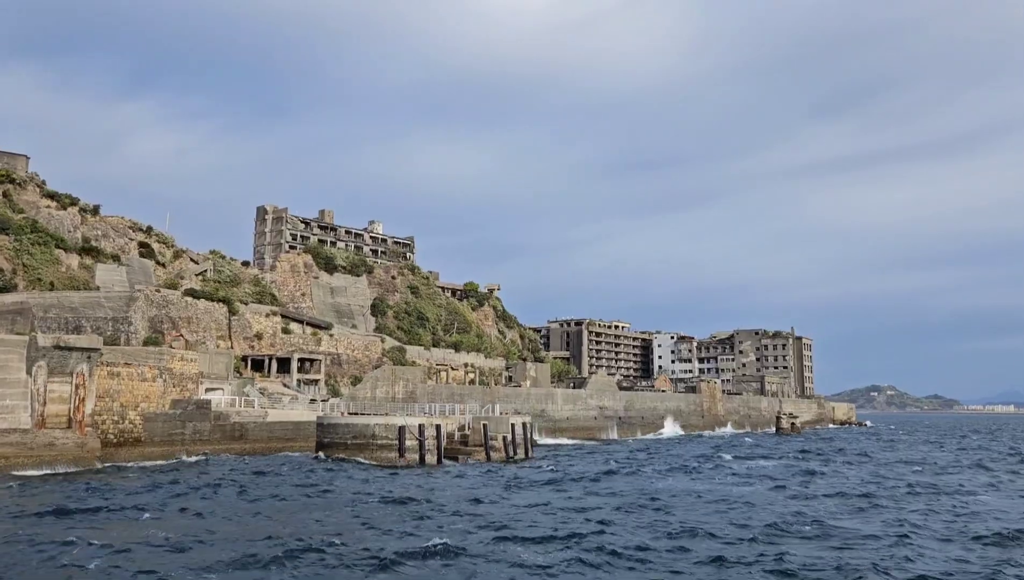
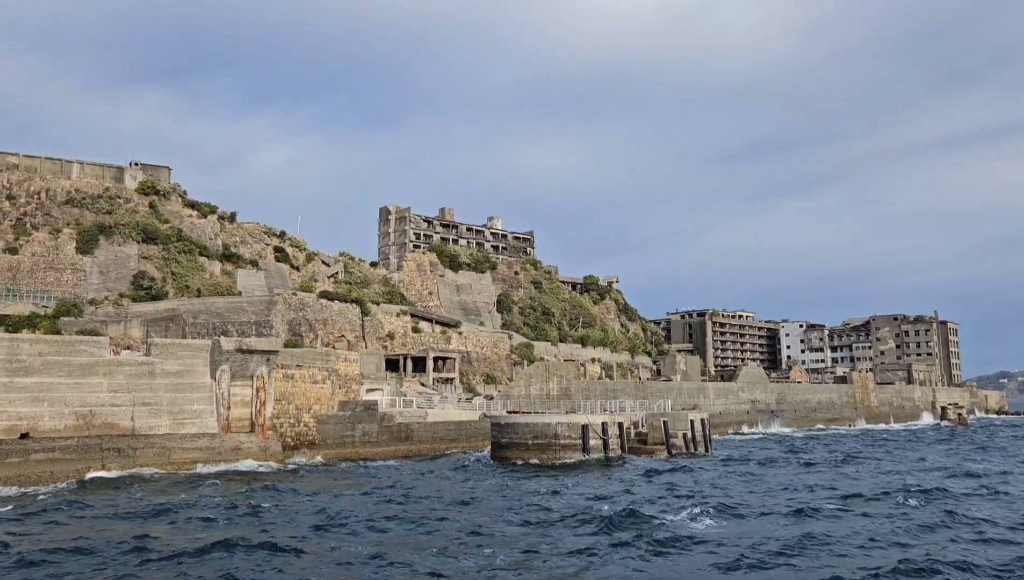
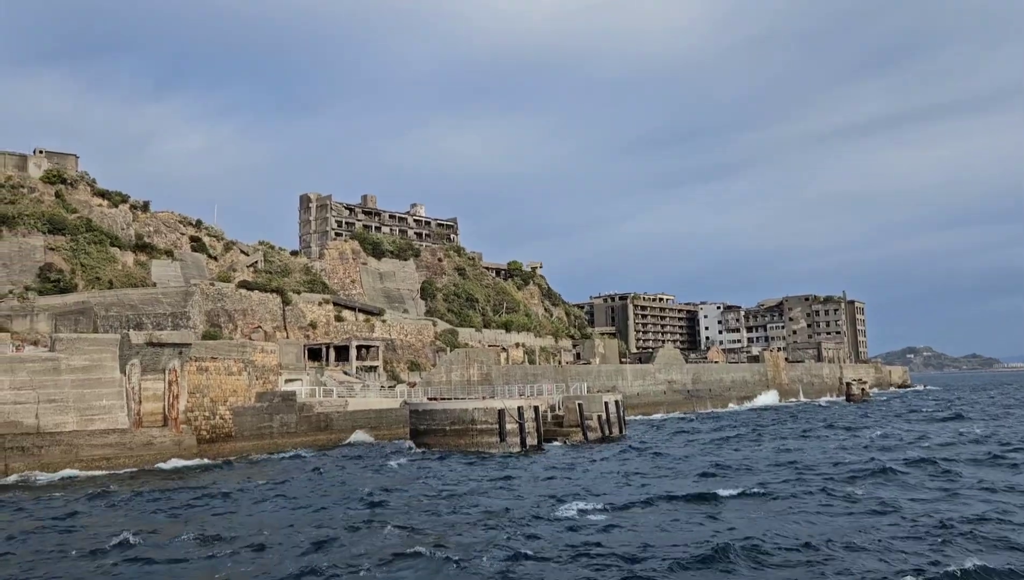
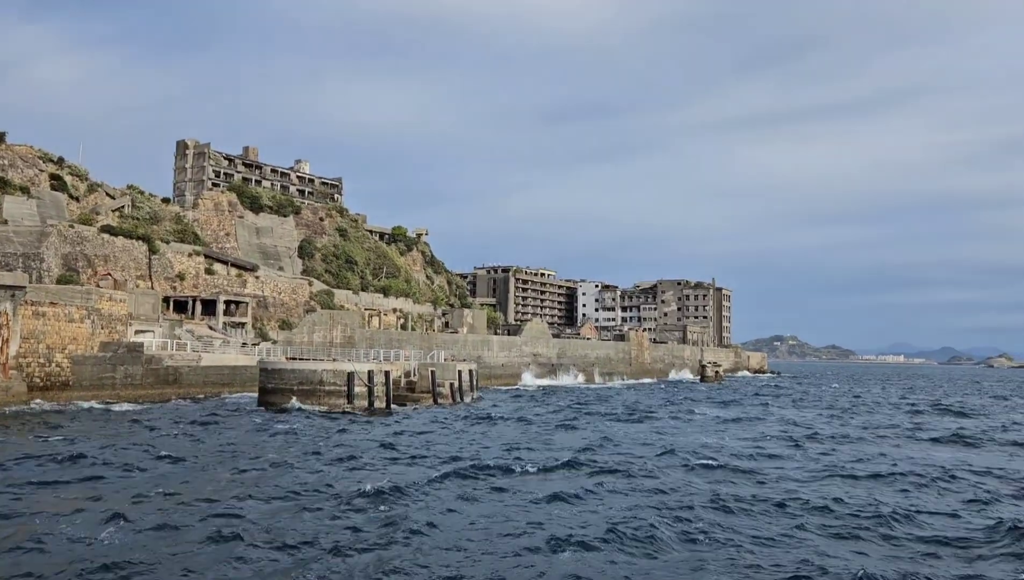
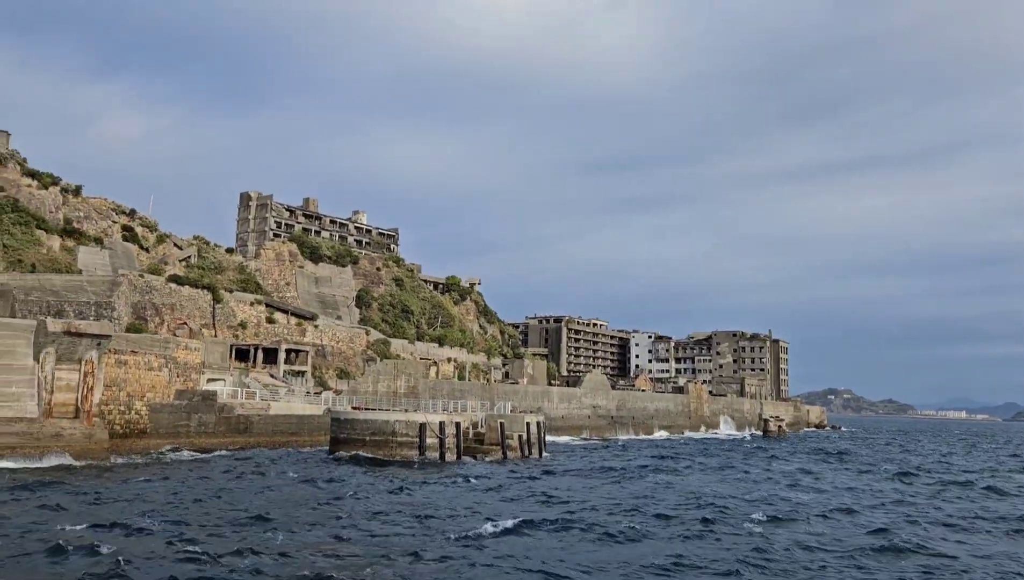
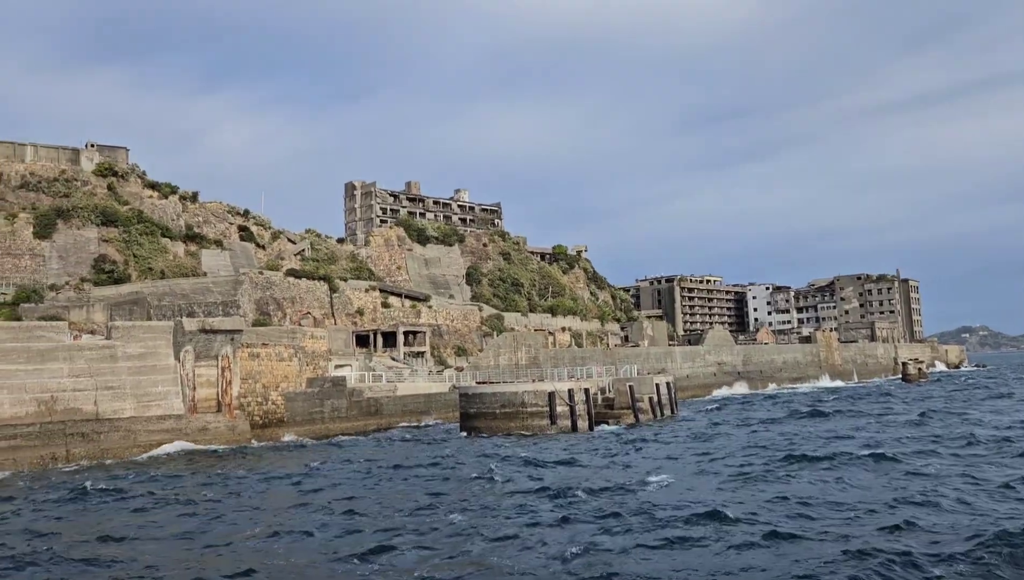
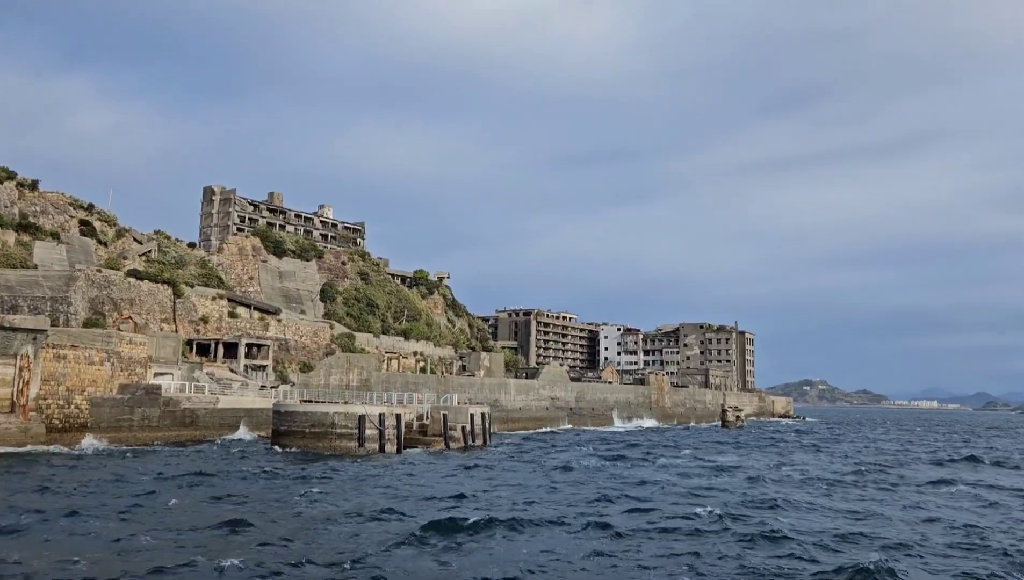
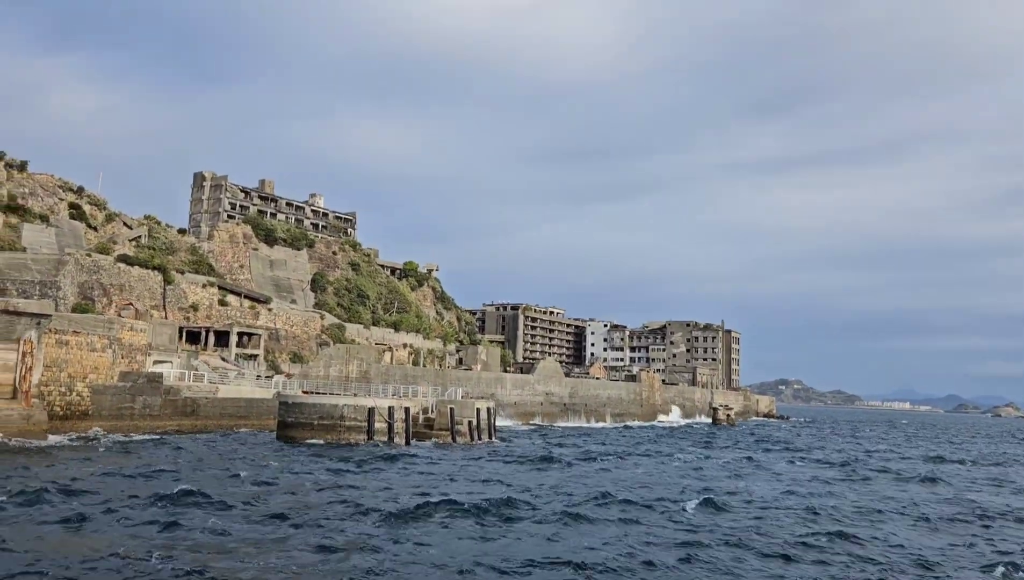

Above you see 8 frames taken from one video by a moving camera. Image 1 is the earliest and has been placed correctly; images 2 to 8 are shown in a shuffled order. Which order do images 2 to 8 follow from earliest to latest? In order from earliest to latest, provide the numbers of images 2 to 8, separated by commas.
7, 4, 8, 5, 3, 6, 2
